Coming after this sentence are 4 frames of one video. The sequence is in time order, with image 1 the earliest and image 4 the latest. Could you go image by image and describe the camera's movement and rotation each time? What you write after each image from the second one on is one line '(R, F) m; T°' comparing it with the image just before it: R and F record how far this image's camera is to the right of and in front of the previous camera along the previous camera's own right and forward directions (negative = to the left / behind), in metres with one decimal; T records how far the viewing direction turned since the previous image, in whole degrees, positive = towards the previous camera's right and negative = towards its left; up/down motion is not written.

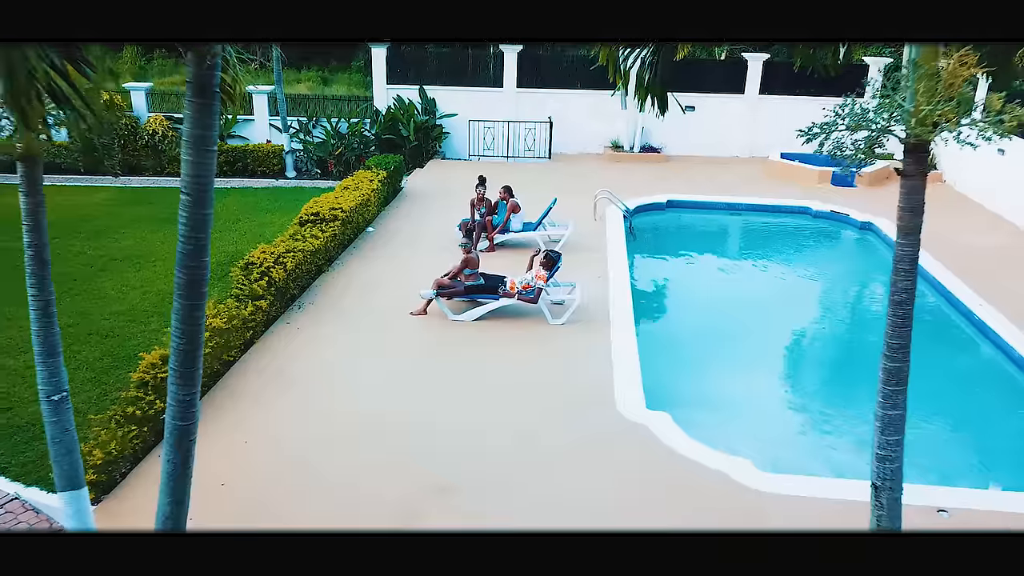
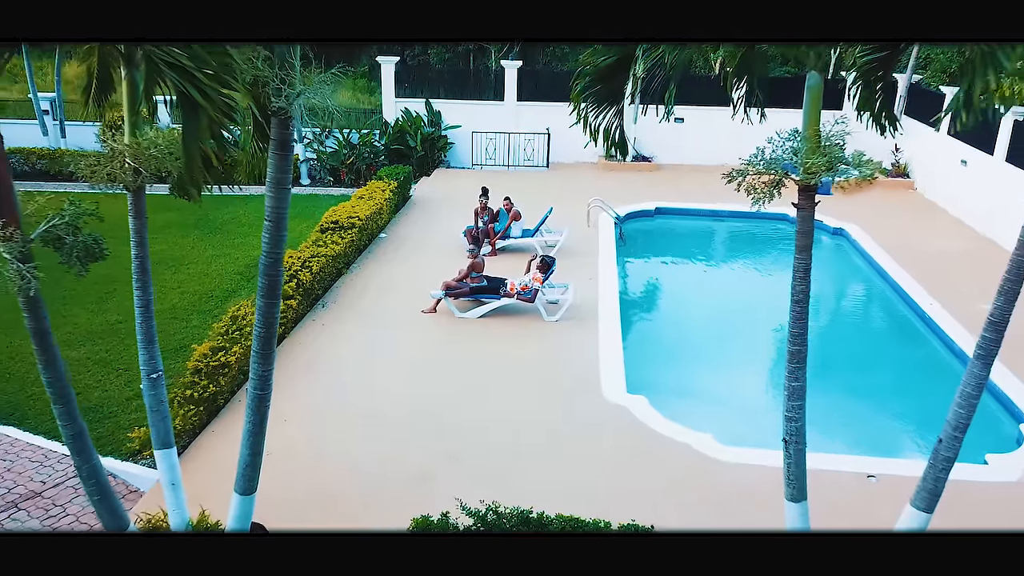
(0.0, -0.9) m; 0°
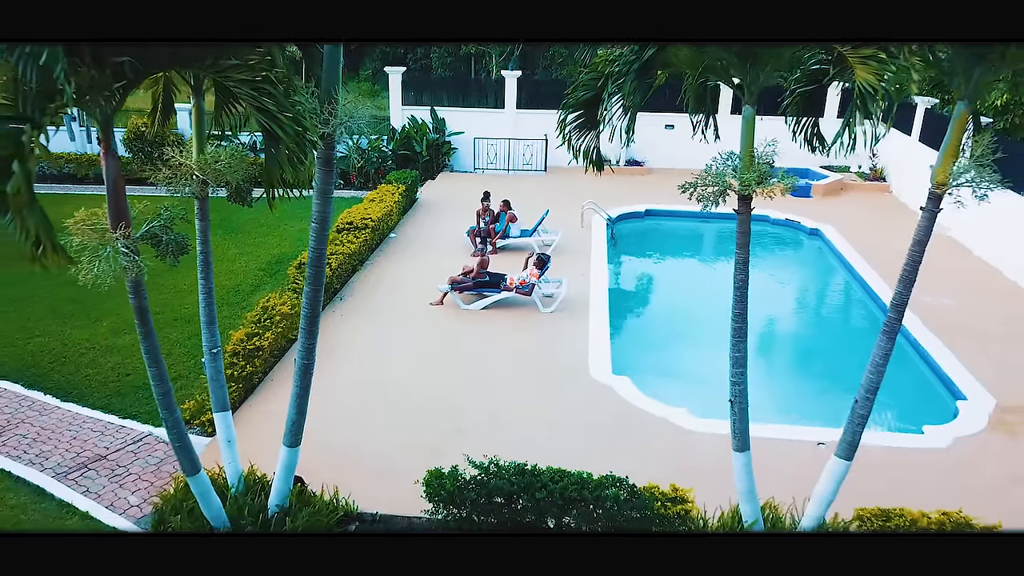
(0.0, -0.9) m; 0°
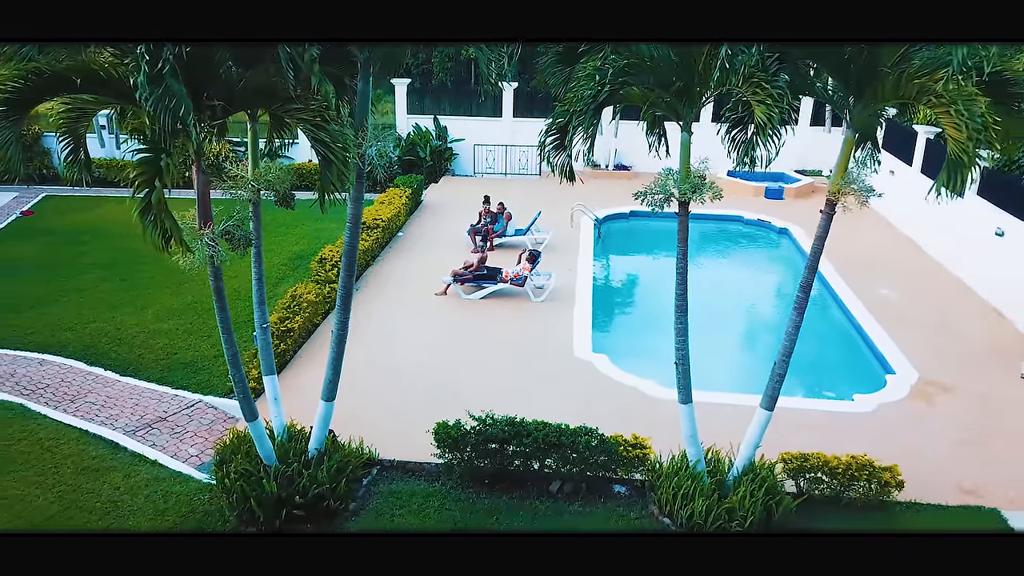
(+0.1, -1.2) m; 0°
